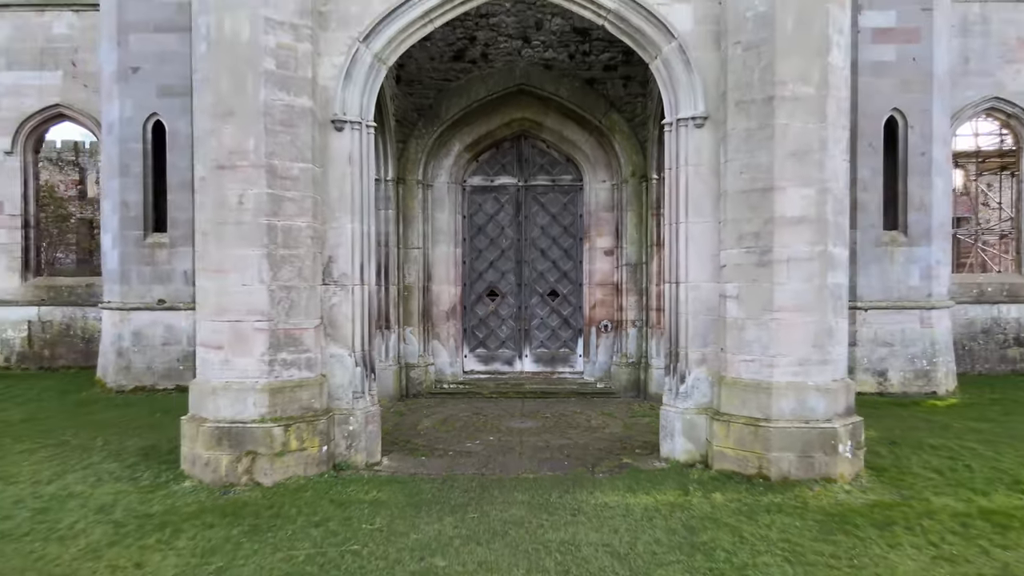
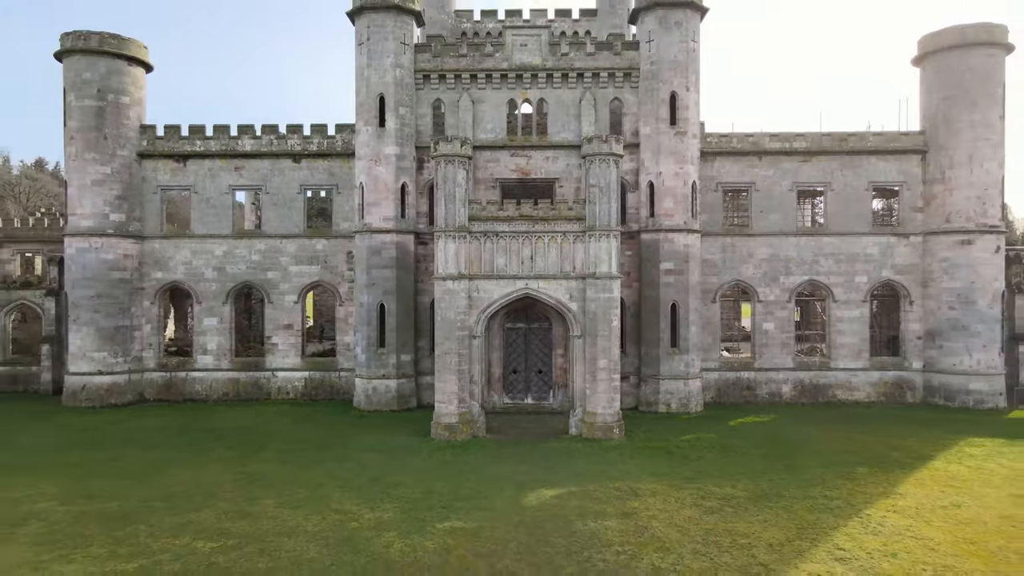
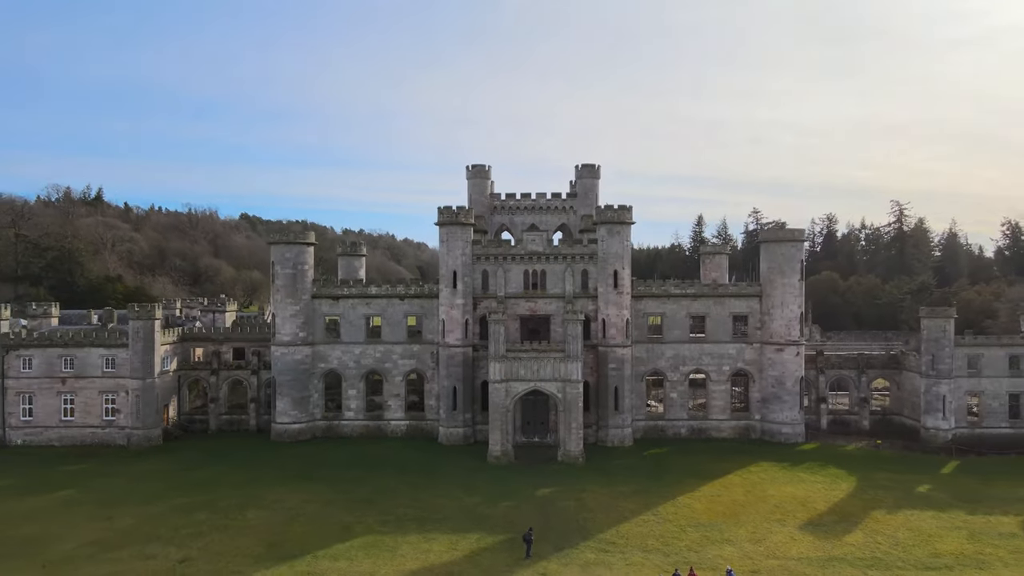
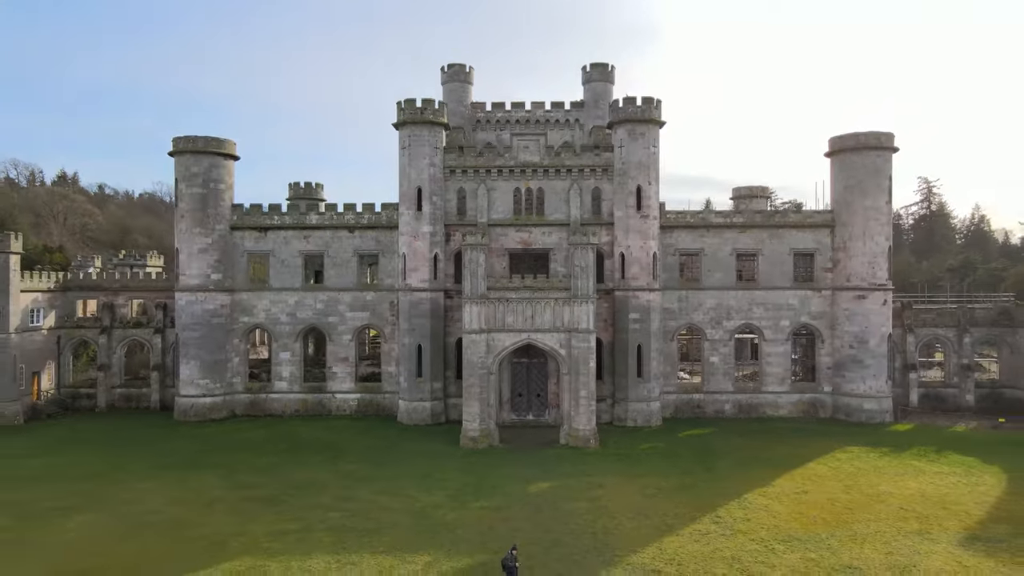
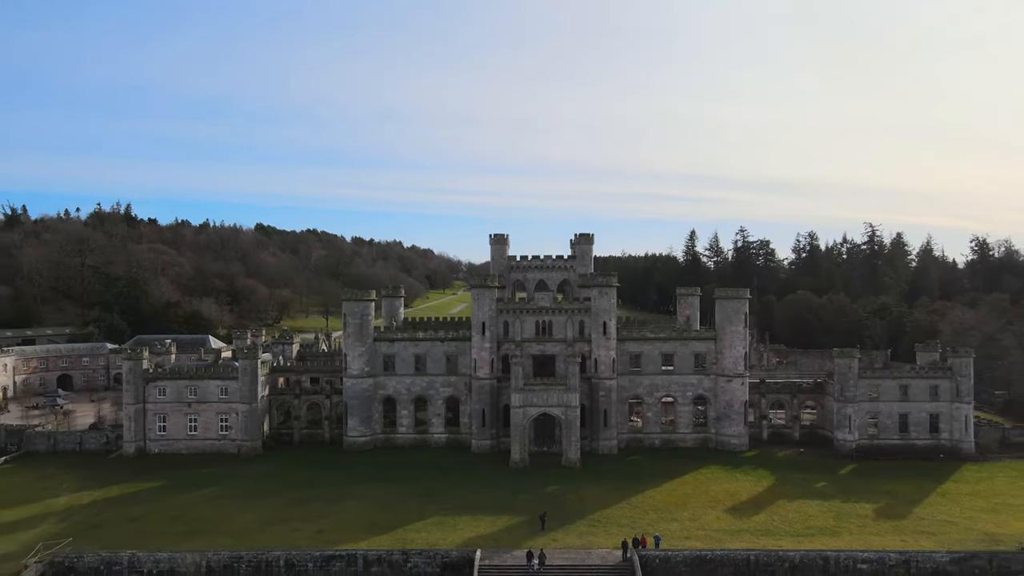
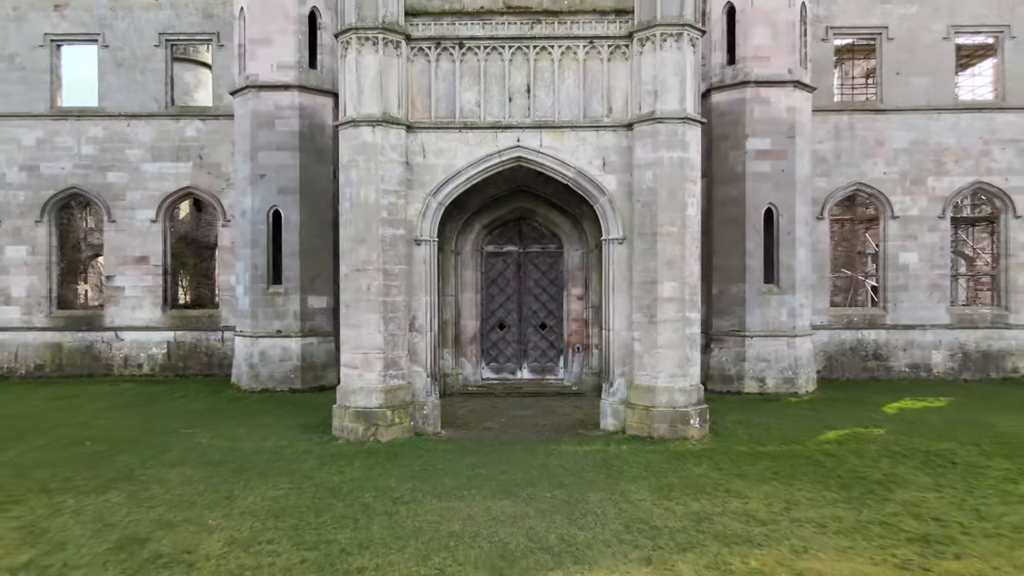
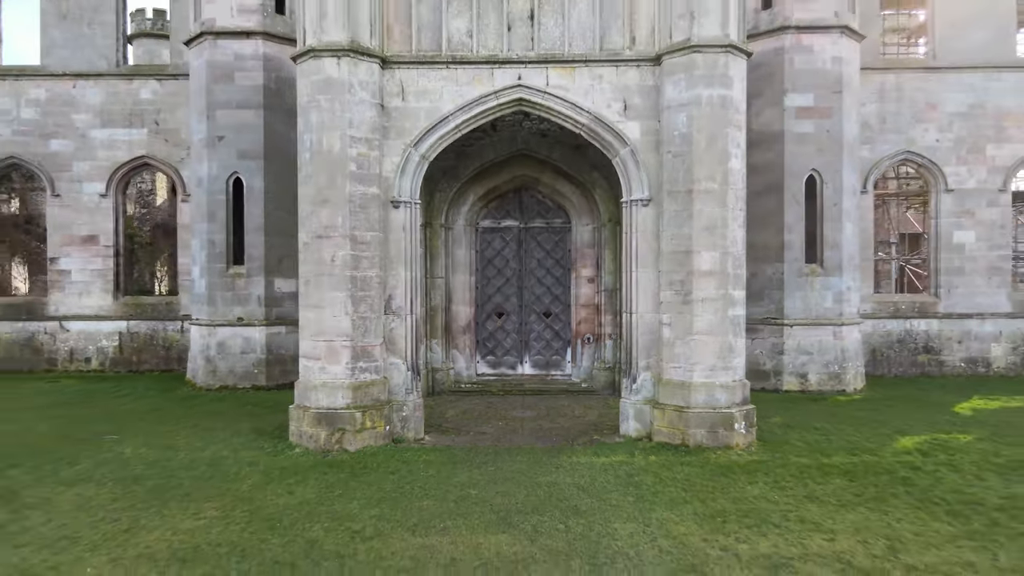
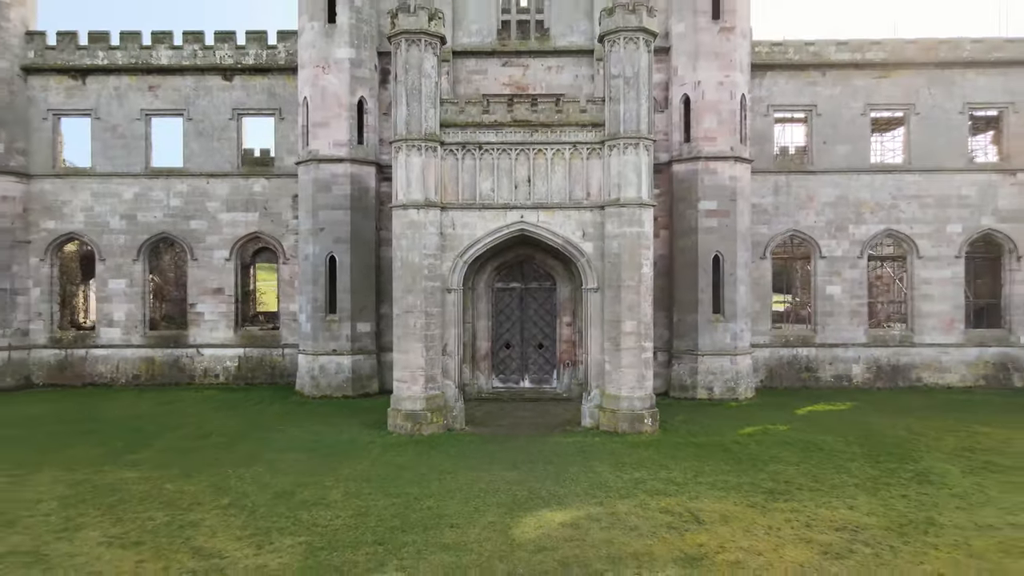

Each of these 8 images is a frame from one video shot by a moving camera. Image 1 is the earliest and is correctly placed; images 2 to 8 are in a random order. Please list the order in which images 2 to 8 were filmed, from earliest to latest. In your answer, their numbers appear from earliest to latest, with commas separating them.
7, 6, 8, 2, 4, 3, 5
